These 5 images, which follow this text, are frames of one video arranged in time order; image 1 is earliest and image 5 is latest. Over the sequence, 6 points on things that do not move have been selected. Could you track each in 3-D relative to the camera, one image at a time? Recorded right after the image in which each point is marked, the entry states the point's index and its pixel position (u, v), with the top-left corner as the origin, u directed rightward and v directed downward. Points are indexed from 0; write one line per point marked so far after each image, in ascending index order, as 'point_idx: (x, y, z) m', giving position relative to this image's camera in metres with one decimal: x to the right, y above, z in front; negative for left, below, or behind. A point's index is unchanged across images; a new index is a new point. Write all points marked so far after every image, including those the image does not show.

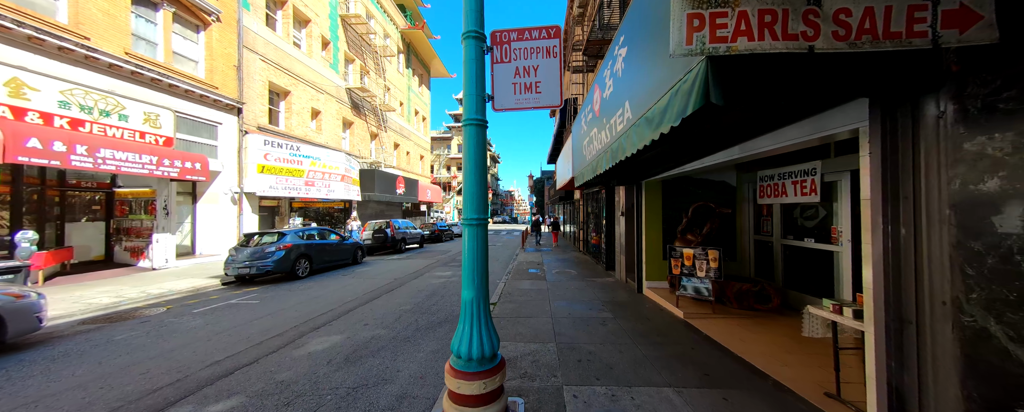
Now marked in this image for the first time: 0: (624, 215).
0: (+3.2, -0.3, +7.8) m
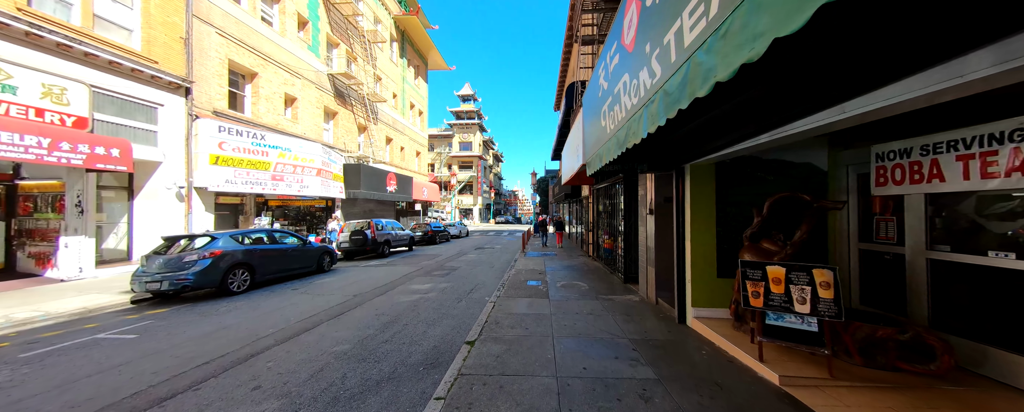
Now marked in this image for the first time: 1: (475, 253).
0: (+3.0, -0.2, +5.9) m
1: (-2.0, -2.5, +14.9) m
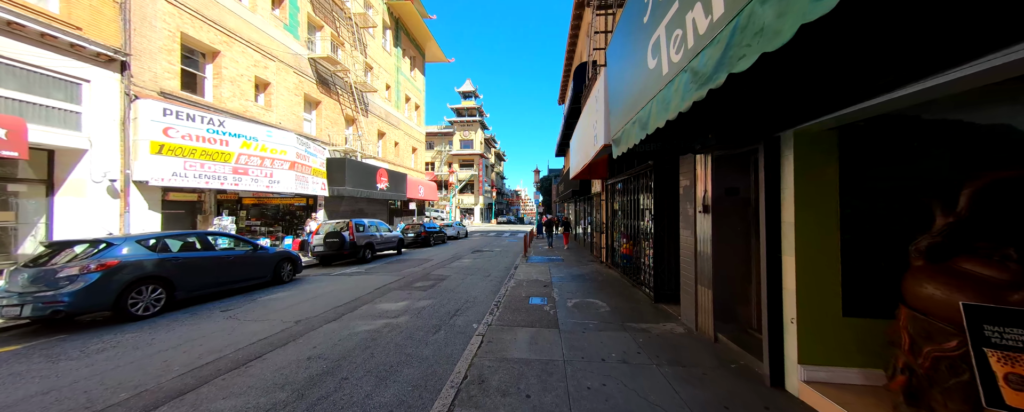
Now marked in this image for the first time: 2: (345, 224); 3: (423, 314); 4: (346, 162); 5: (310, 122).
0: (+2.9, -0.1, +4.1) m
1: (-2.0, -2.4, +13.2) m
2: (-6.8, -0.7, +11.2) m
3: (-1.8, -2.2, +5.6) m
4: (-9.3, +2.5, +15.5) m
5: (-11.4, +4.8, +15.7) m
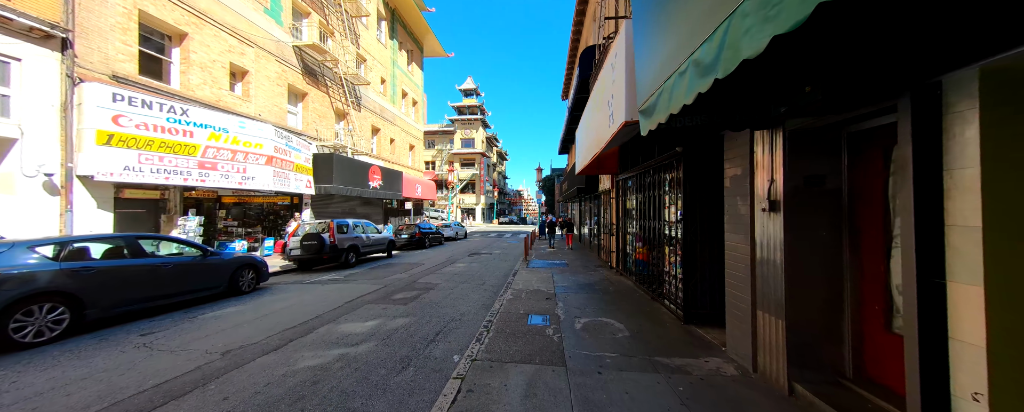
0: (+2.8, 0.0, +2.9) m
1: (-2.0, -2.4, +12.1) m
2: (-6.8, -0.7, +10.1) m
3: (-1.9, -2.1, +4.4) m
4: (-9.3, +2.5, +14.5) m
5: (-11.4, +4.8, +14.7) m
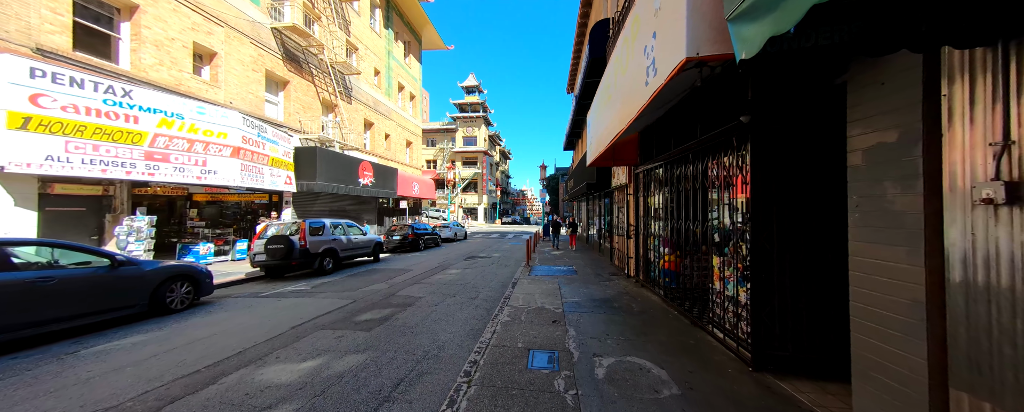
0: (+2.7, 0.0, +1.4) m
1: (-2.0, -2.3, +10.7) m
2: (-6.8, -0.6, +8.8) m
3: (-2.0, -2.0, +3.0) m
4: (-9.2, +2.6, +13.2) m
5: (-11.4, +4.9, +13.4) m
